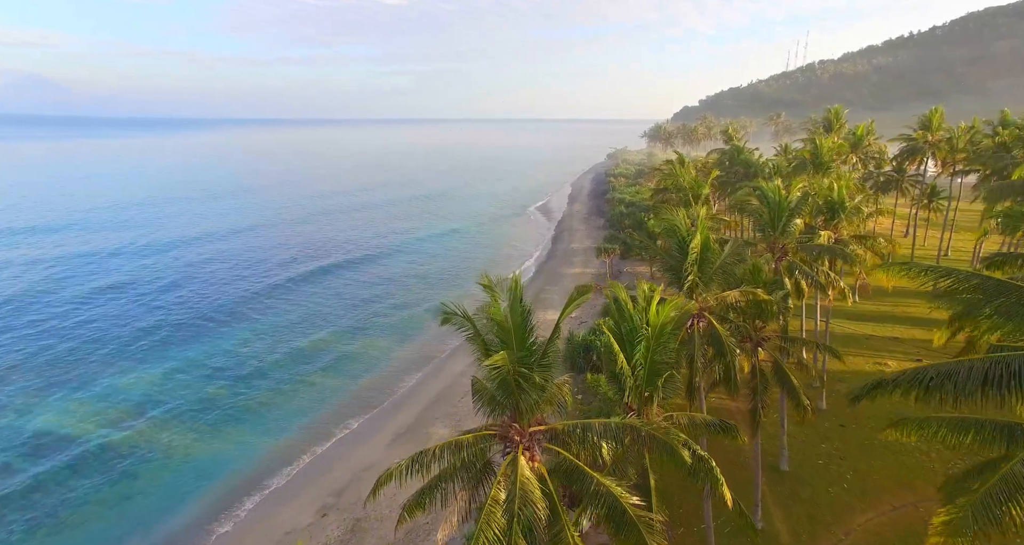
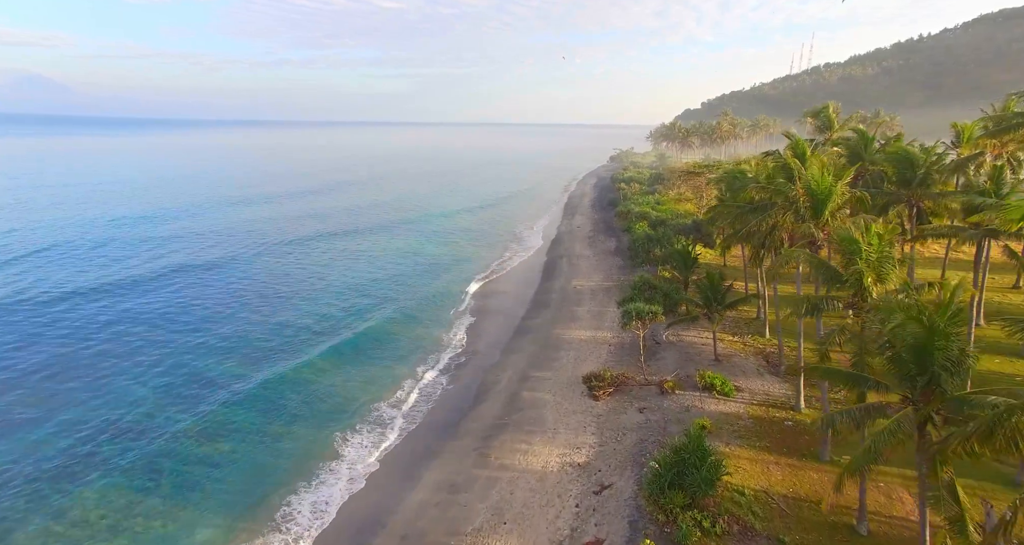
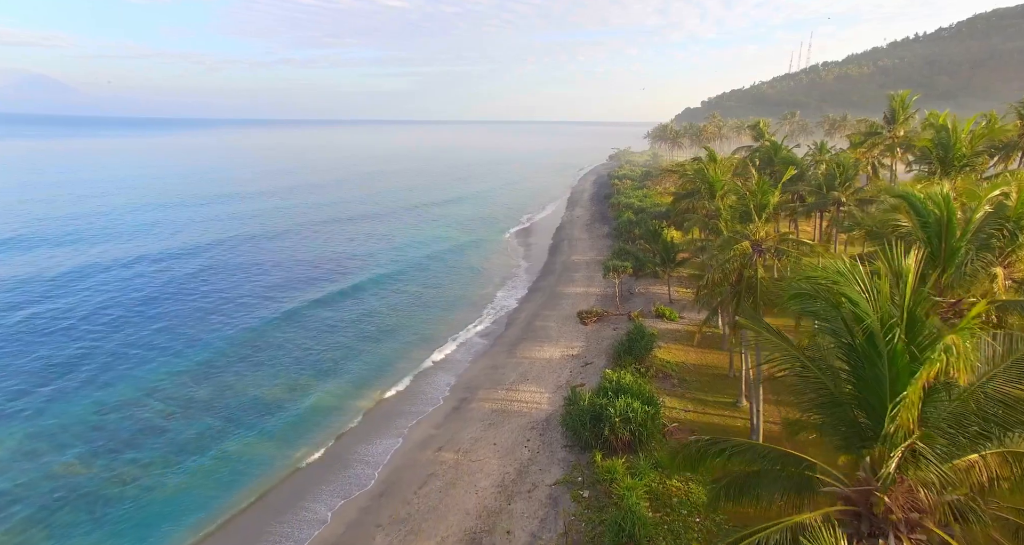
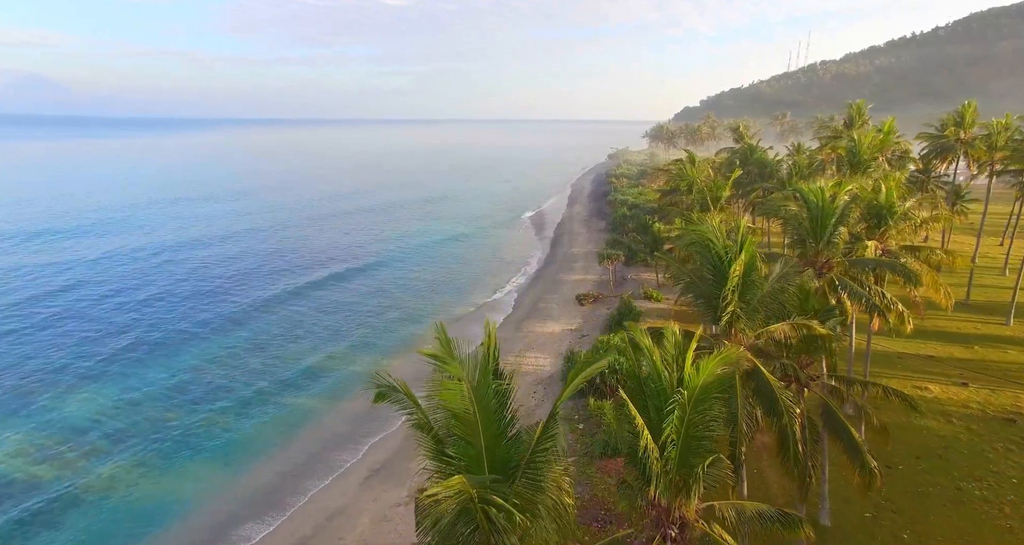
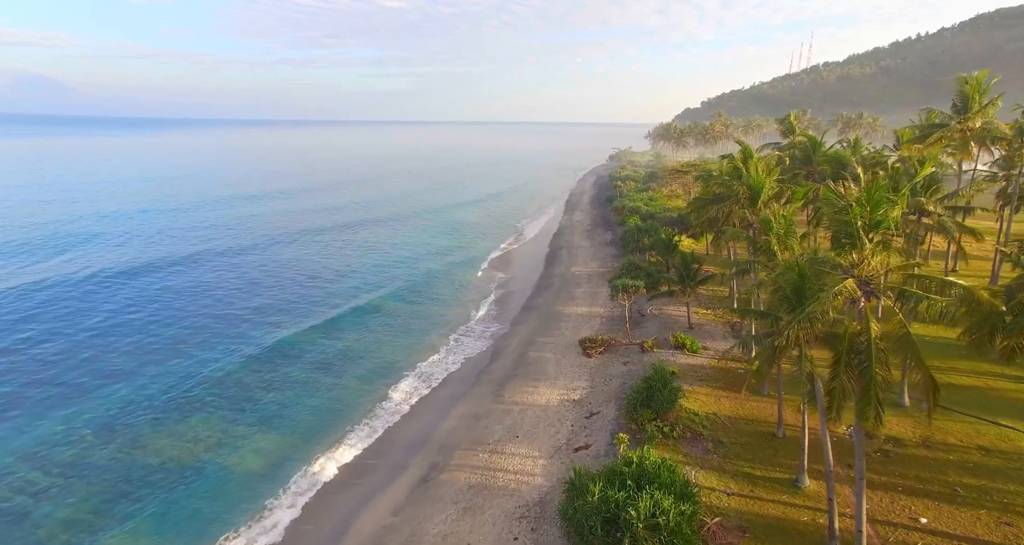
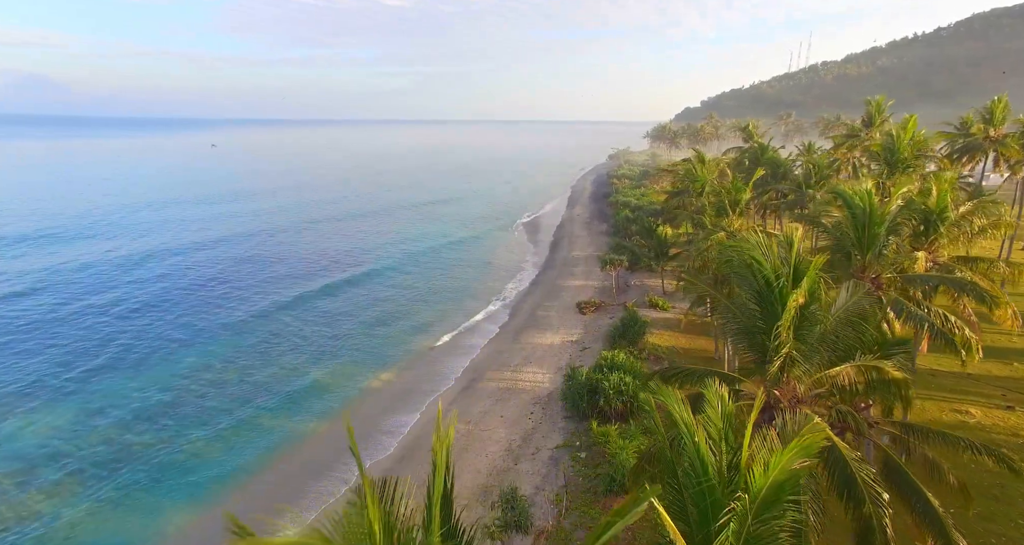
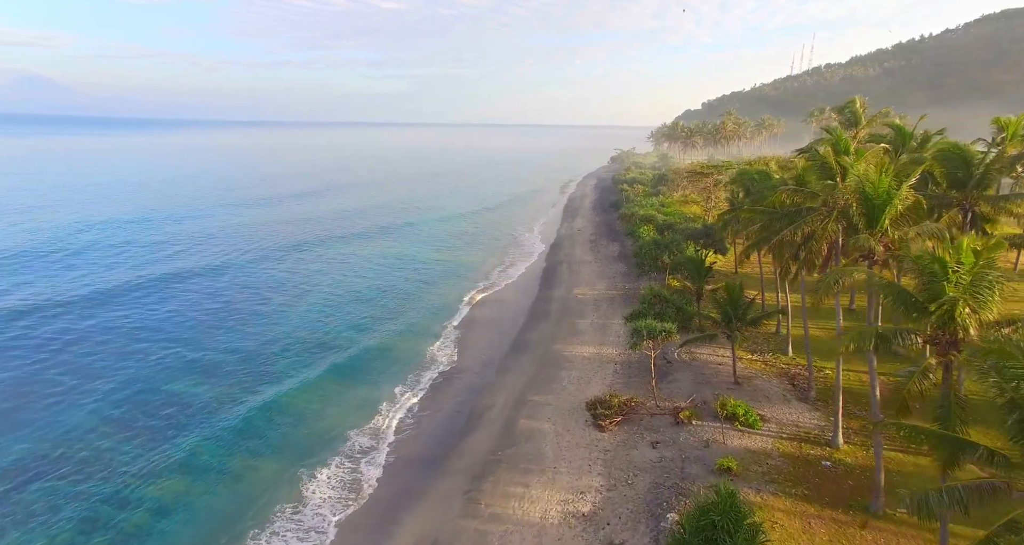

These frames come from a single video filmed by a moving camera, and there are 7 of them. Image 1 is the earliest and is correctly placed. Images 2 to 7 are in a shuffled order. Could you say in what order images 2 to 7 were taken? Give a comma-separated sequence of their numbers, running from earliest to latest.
4, 6, 3, 5, 2, 7
